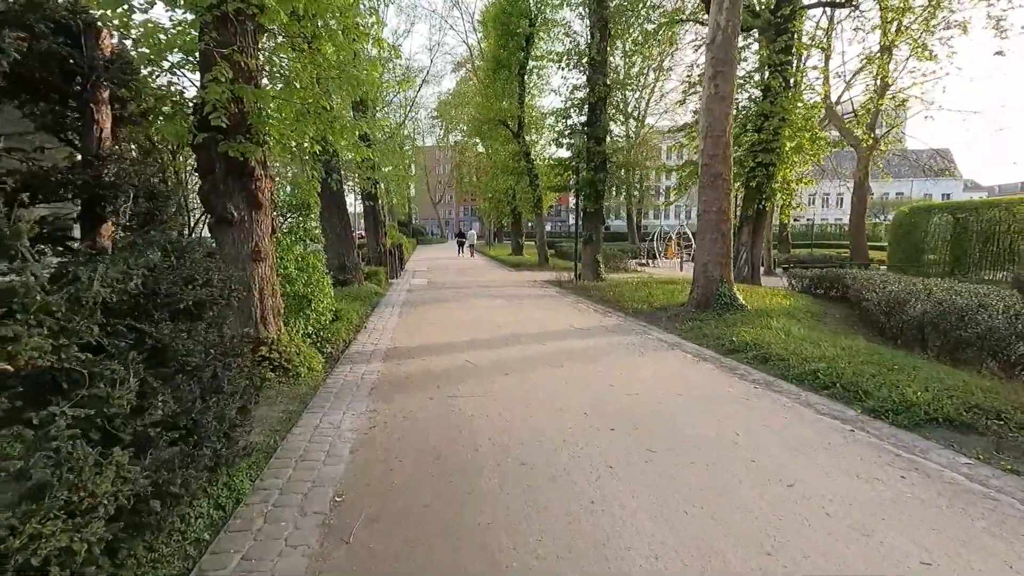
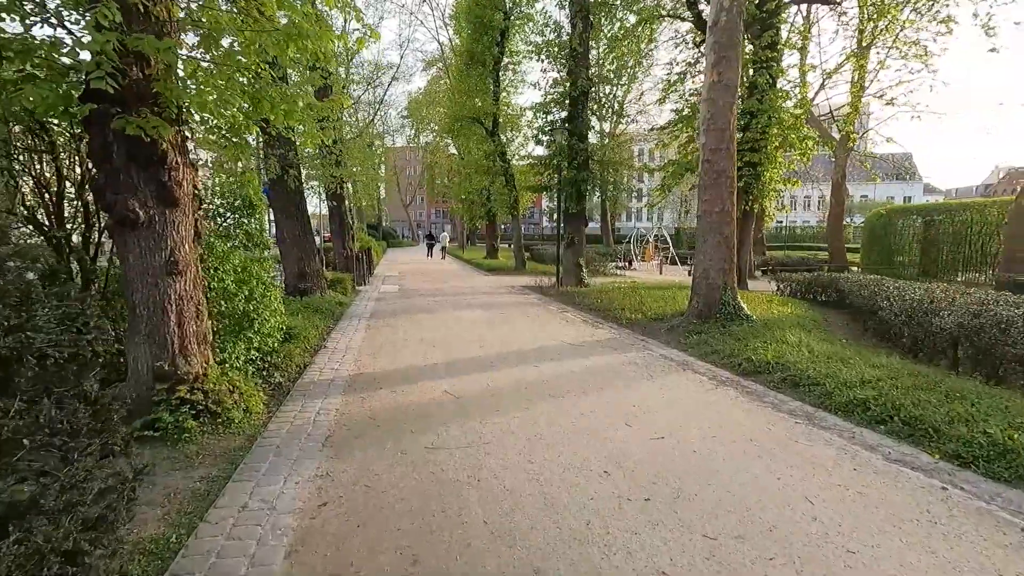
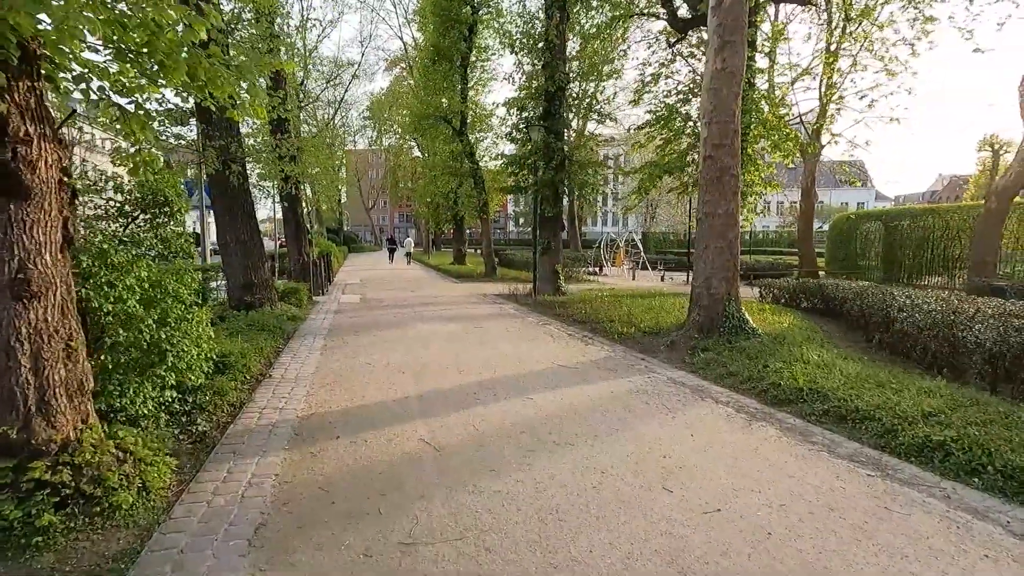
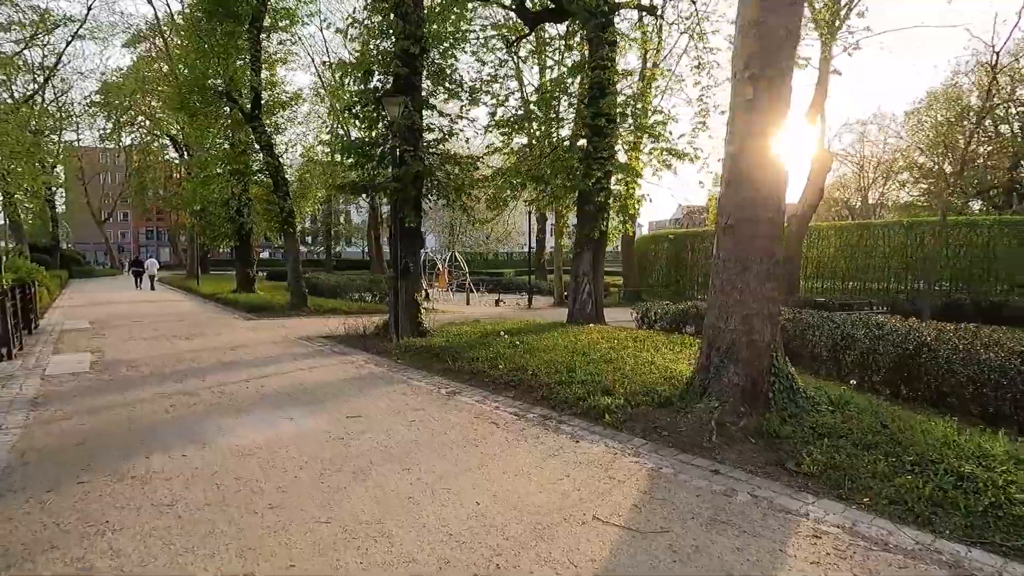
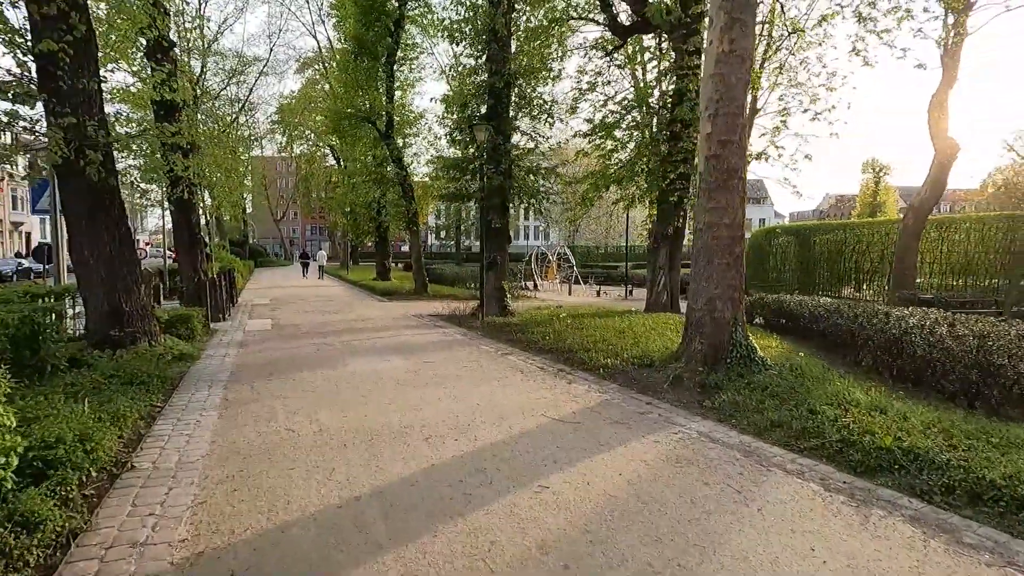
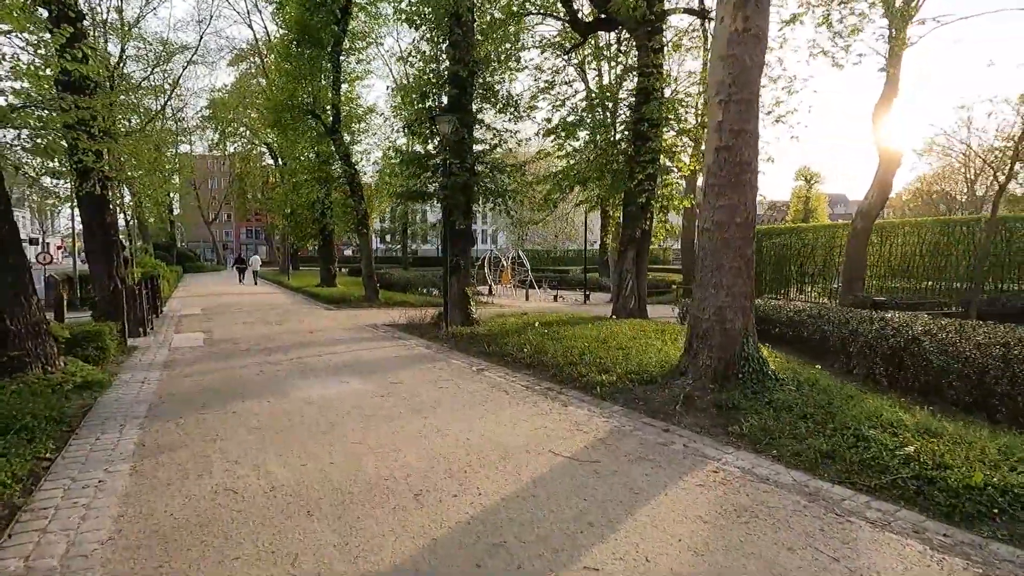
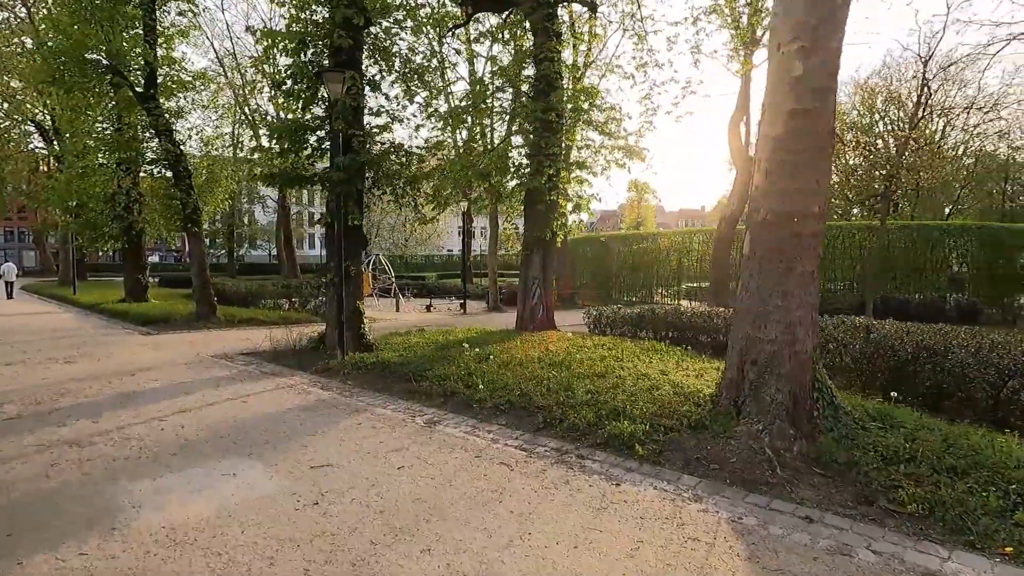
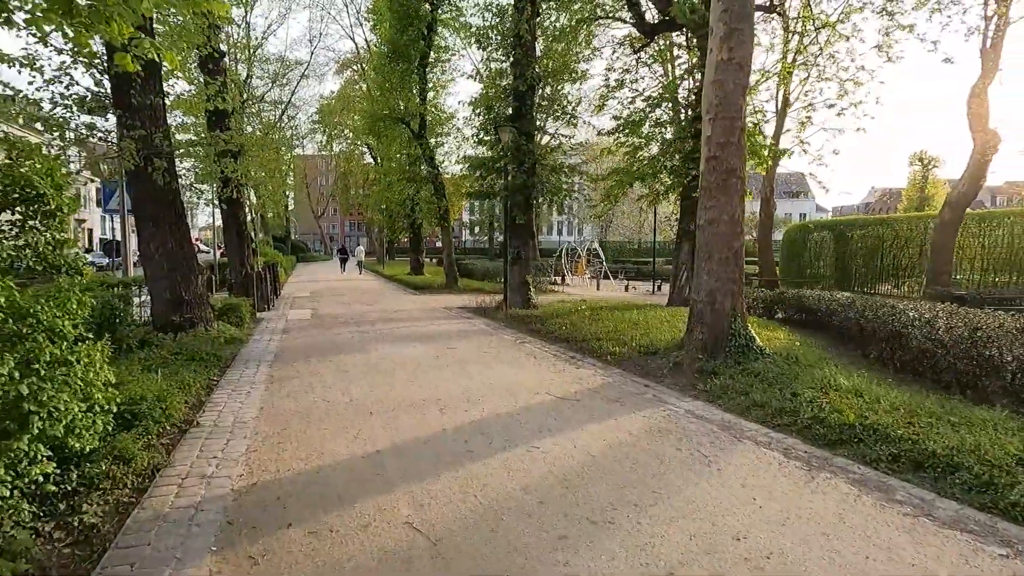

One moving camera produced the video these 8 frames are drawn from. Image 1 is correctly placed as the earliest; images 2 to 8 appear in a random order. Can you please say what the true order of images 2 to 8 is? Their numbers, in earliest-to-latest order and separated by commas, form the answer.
2, 3, 8, 5, 6, 4, 7
